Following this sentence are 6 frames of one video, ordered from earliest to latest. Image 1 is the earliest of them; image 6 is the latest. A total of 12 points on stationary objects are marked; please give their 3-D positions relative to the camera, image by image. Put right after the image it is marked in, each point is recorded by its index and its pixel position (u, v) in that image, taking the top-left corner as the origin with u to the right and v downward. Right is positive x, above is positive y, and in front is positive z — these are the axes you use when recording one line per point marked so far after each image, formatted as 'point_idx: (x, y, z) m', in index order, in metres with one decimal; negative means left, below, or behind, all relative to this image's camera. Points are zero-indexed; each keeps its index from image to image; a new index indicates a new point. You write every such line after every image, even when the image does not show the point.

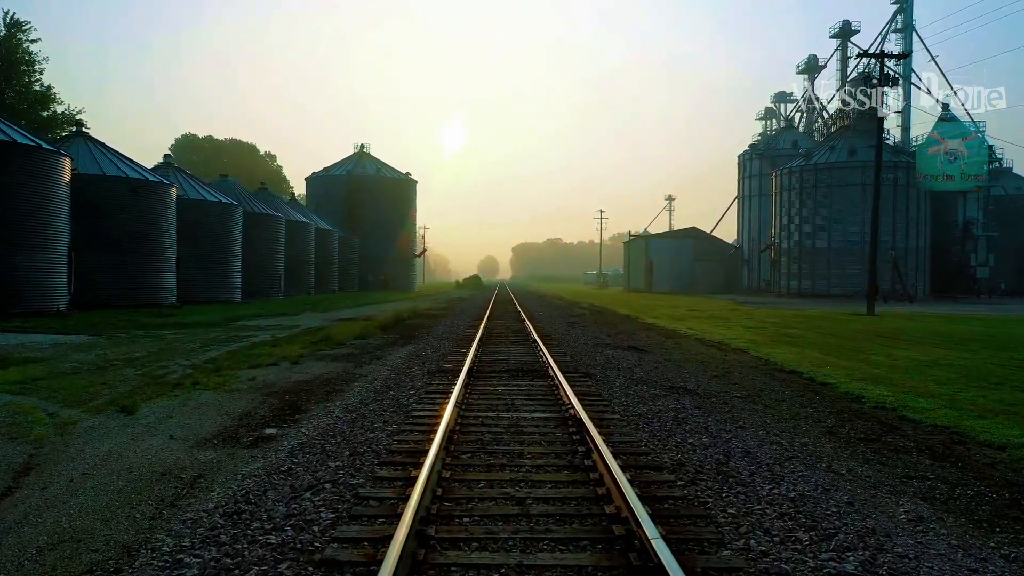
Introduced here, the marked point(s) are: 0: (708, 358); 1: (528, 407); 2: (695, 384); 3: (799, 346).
0: (+3.1, -1.1, +14.1) m
1: (+0.1, -1.0, +7.8) m
2: (+2.2, -1.1, +10.6) m
3: (+5.3, -1.1, +16.6) m
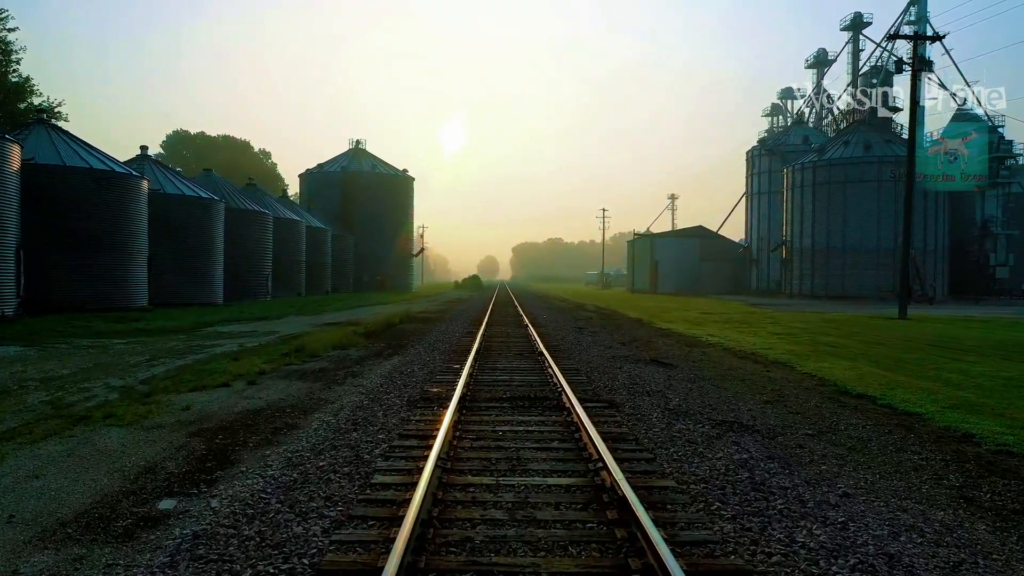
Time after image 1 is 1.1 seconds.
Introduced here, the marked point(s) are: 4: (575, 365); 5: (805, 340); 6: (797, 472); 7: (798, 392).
0: (+3.1, -1.2, +11.8) m
1: (+0.2, -1.1, +5.5) m
2: (+2.2, -1.2, +8.3) m
3: (+5.3, -1.1, +14.3) m
4: (+0.8, -1.0, +12.3) m
5: (+6.1, -1.1, +18.6) m
6: (+1.9, -1.2, +5.8) m
7: (+3.3, -1.2, +10.2) m
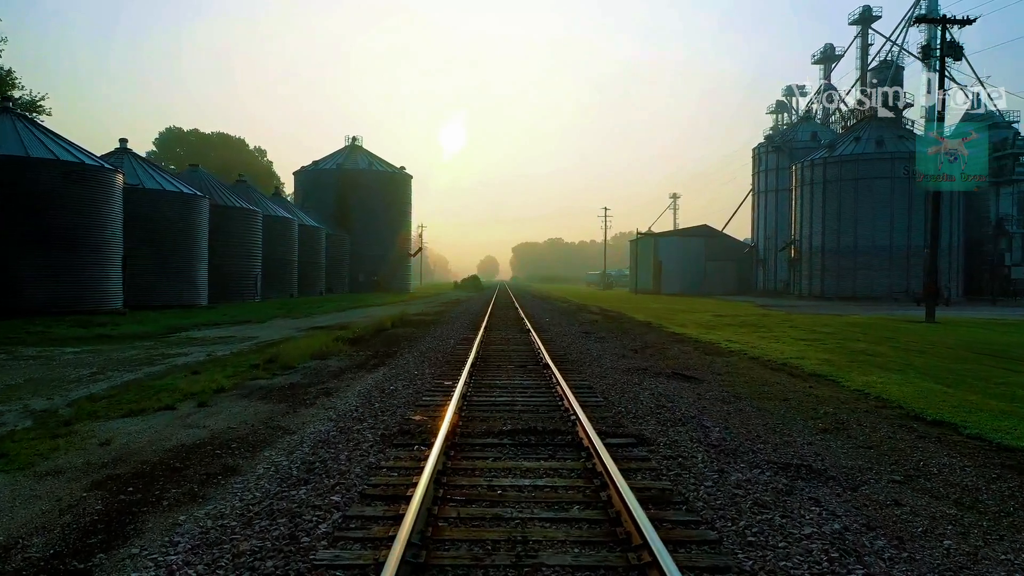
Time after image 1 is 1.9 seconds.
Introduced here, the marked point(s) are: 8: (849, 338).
0: (+3.1, -1.2, +10.1) m
1: (+0.2, -1.1, +3.8) m
2: (+2.2, -1.2, +6.6) m
3: (+5.4, -1.2, +12.6) m
4: (+0.9, -1.1, +10.6) m
5: (+6.1, -1.1, +16.9) m
6: (+1.9, -1.2, +4.1) m
7: (+3.3, -1.2, +8.5) m
8: (+7.2, -1.1, +19.0) m
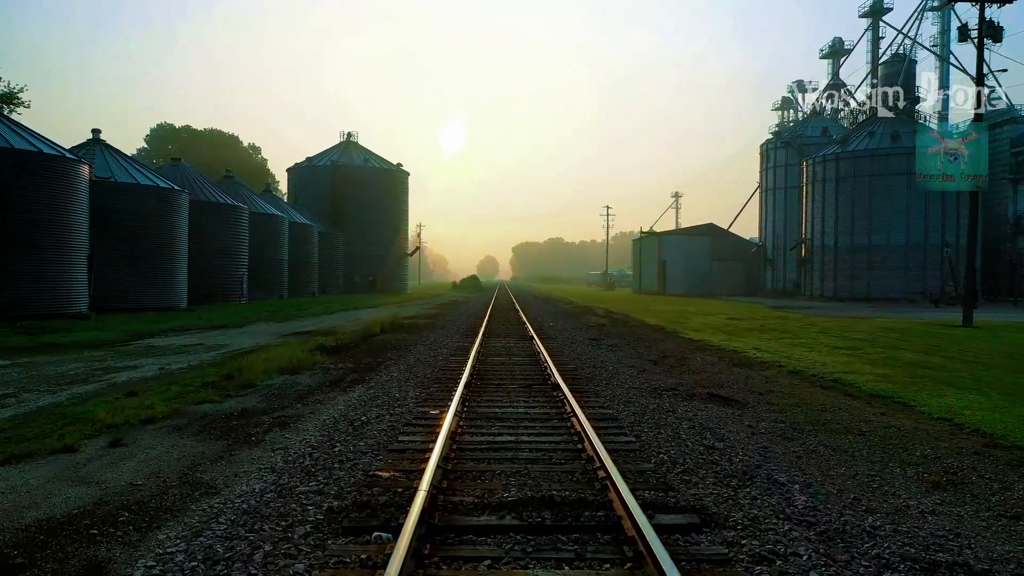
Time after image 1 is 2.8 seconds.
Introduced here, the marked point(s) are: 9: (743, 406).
0: (+3.2, -1.2, +8.1) m
1: (+0.2, -1.1, +1.8) m
2: (+2.3, -1.3, +4.6) m
3: (+5.4, -1.2, +10.6) m
4: (+0.9, -1.1, +8.6) m
5: (+6.1, -1.1, +14.9) m
6: (+1.9, -1.3, +2.1) m
7: (+3.3, -1.3, +6.5) m
8: (+7.2, -1.1, +17.0) m
9: (+2.4, -1.2, +9.2) m
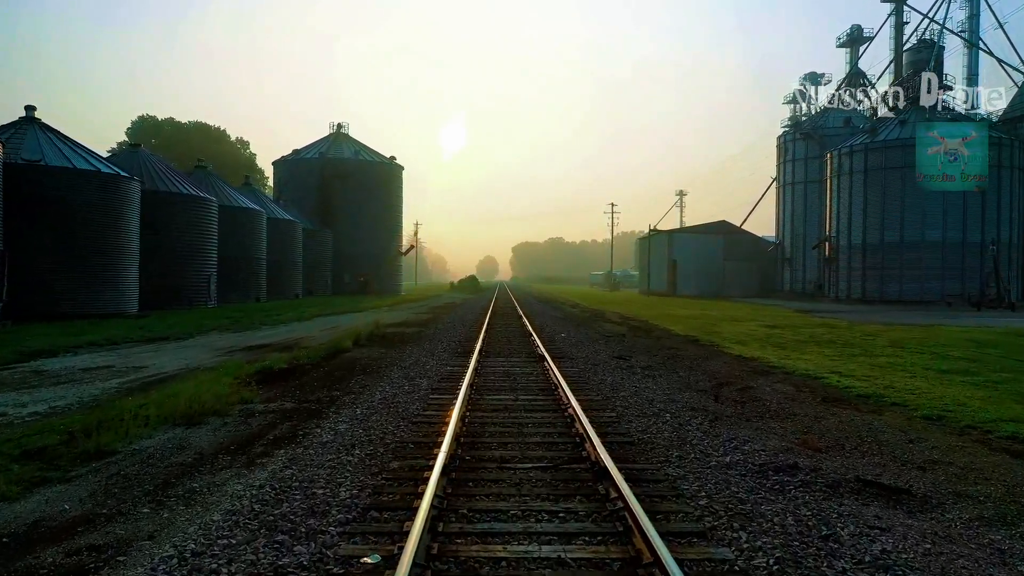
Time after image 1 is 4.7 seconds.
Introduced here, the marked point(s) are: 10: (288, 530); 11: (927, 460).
0: (+3.2, -1.3, +4.1) m
1: (+0.3, -1.2, -2.2) m
2: (+2.3, -1.3, +0.6) m
3: (+5.5, -1.3, +6.6) m
4: (+1.0, -1.2, +4.6) m
5: (+6.2, -1.2, +11.0) m
6: (+2.0, -1.3, -1.9) m
7: (+3.4, -1.3, +2.5) m
8: (+7.3, -1.2, +13.0) m
9: (+2.4, -1.3, +5.2) m
10: (-1.1, -1.2, +4.4) m
11: (+3.2, -1.3, +6.8) m
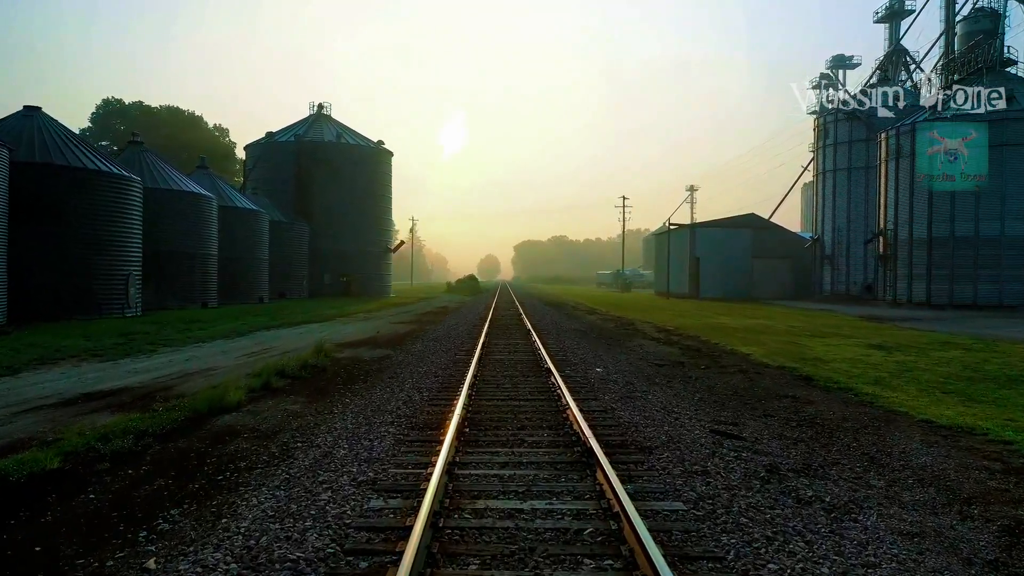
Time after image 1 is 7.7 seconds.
0: (+3.3, -1.4, -2.8) m
1: (+0.3, -1.3, -9.1) m
2: (+2.4, -1.5, -6.3) m
3: (+5.5, -1.4, -0.4) m
4: (+1.0, -1.3, -2.4) m
5: (+6.3, -1.3, +4.0) m
6: (+2.0, -1.5, -8.8) m
7: (+3.4, -1.4, -4.4) m
8: (+7.3, -1.3, +6.0) m
9: (+2.5, -1.4, -1.8) m
10: (-1.0, -1.3, -2.5) m
11: (+3.2, -1.4, -0.1) m
